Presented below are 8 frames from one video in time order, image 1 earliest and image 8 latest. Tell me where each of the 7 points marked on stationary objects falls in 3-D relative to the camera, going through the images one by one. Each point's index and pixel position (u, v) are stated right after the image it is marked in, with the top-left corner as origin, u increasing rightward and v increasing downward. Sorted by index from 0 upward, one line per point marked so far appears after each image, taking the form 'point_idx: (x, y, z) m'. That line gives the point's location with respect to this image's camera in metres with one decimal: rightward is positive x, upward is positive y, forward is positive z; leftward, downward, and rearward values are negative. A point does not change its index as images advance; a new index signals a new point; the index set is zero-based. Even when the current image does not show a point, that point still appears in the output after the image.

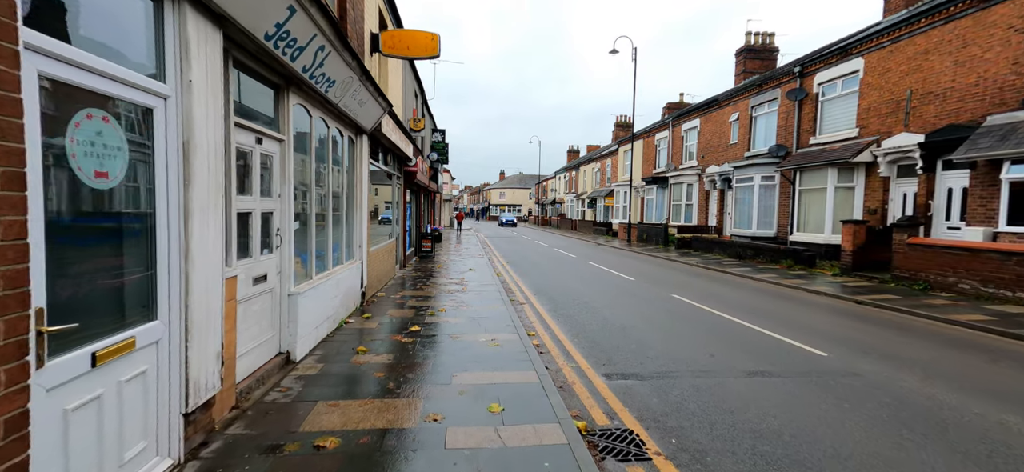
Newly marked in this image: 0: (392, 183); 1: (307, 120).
0: (-3.0, +1.4, +11.4) m
1: (-2.3, +1.3, +5.1) m
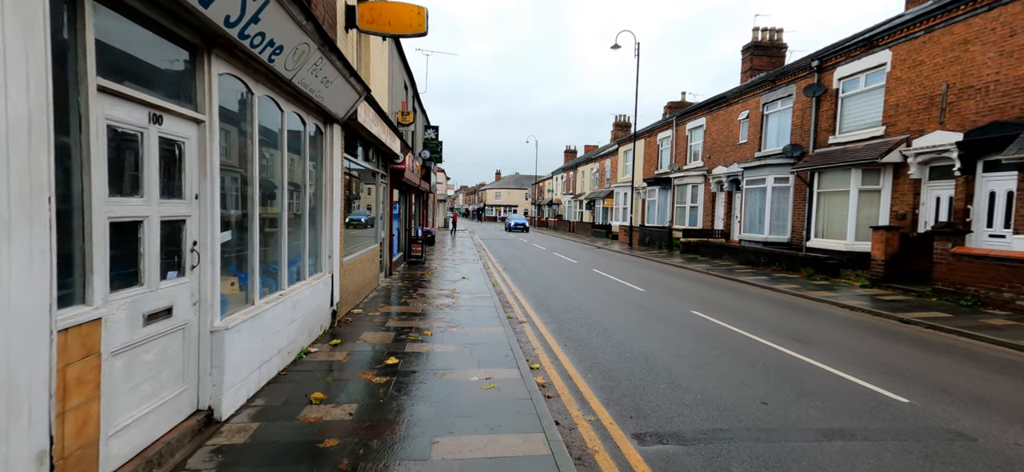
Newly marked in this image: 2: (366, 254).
0: (-3.1, +1.3, +10.2) m
1: (-2.3, +1.2, +3.9) m
2: (-2.9, -0.3, +9.2) m
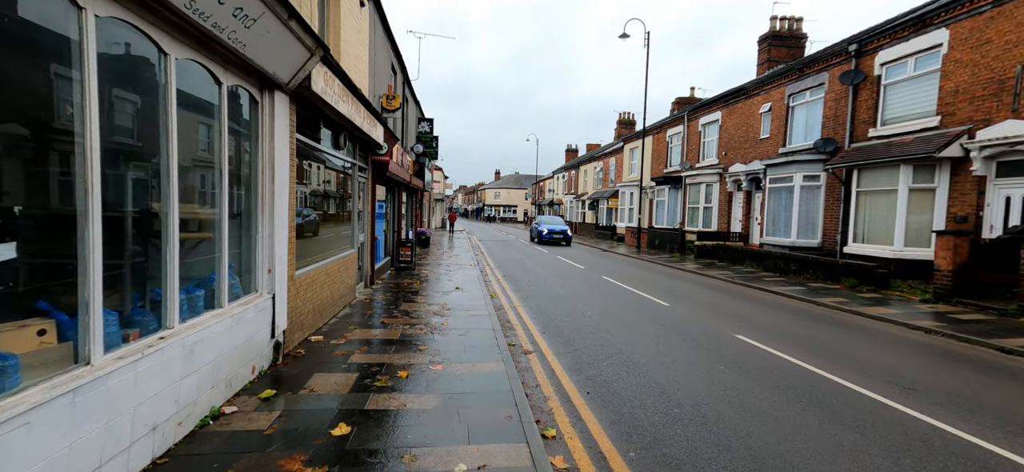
0: (-3.0, +1.2, +8.6) m
1: (-2.2, +1.1, +2.3) m
2: (-2.9, -0.4, +7.6) m
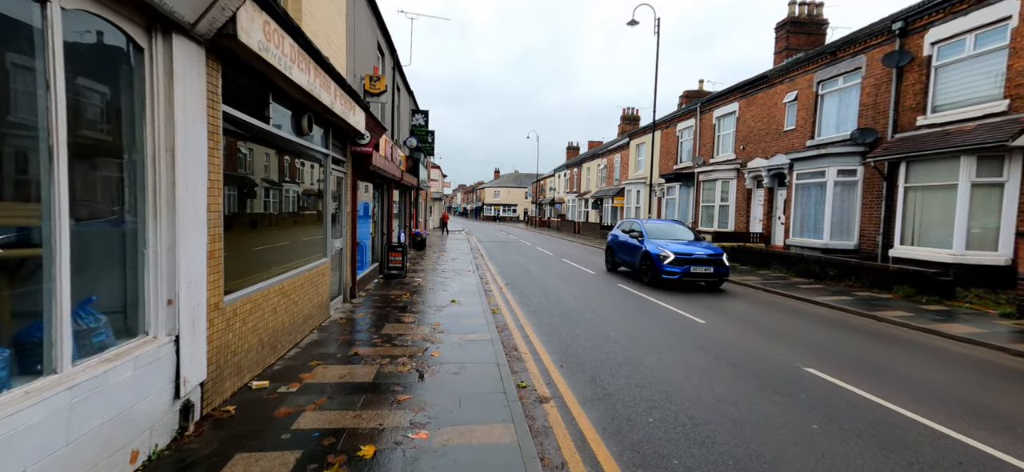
0: (-2.9, +1.1, +7.1) m
1: (-2.1, +1.0, +0.8) m
2: (-2.8, -0.5, +6.1) m
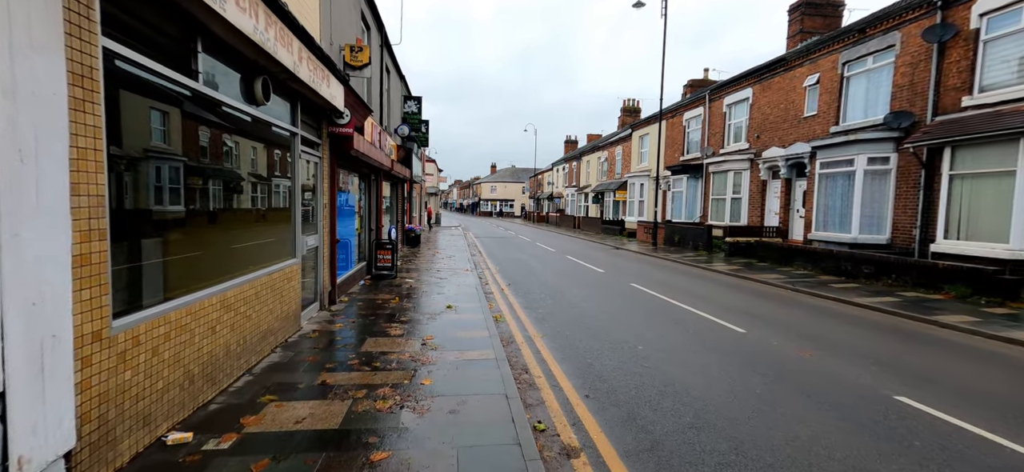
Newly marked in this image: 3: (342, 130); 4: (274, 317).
0: (-2.8, +1.1, +5.9) m
1: (-2.0, +1.0, -0.4) m
2: (-2.7, -0.5, +4.9) m
3: (-2.7, +1.7, +7.2) m
4: (-2.7, -0.9, +5.1) m
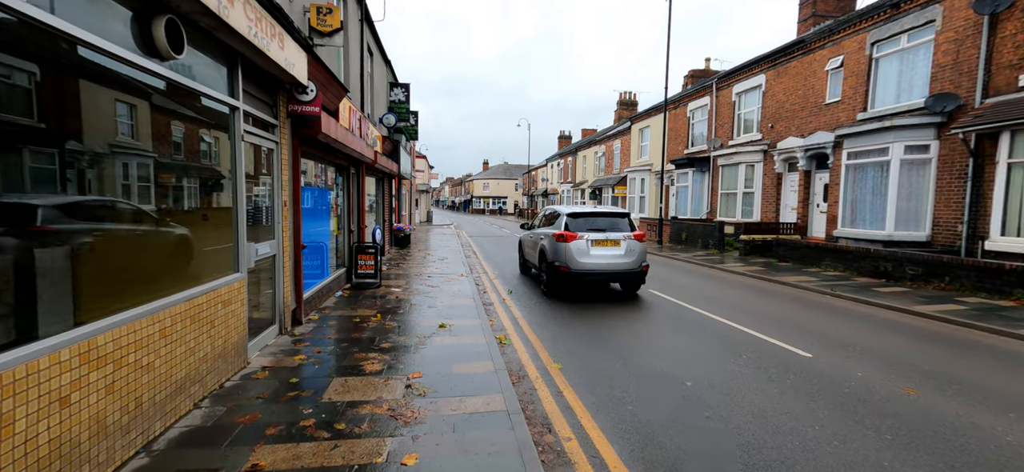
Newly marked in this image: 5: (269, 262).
0: (-2.7, +1.1, +4.5) m
1: (-1.8, +0.9, -1.8) m
2: (-2.5, -0.5, +3.5) m
3: (-2.6, +1.6, +5.8) m
4: (-2.5, -1.0, +3.7) m
5: (-2.9, -0.3, +5.5) m
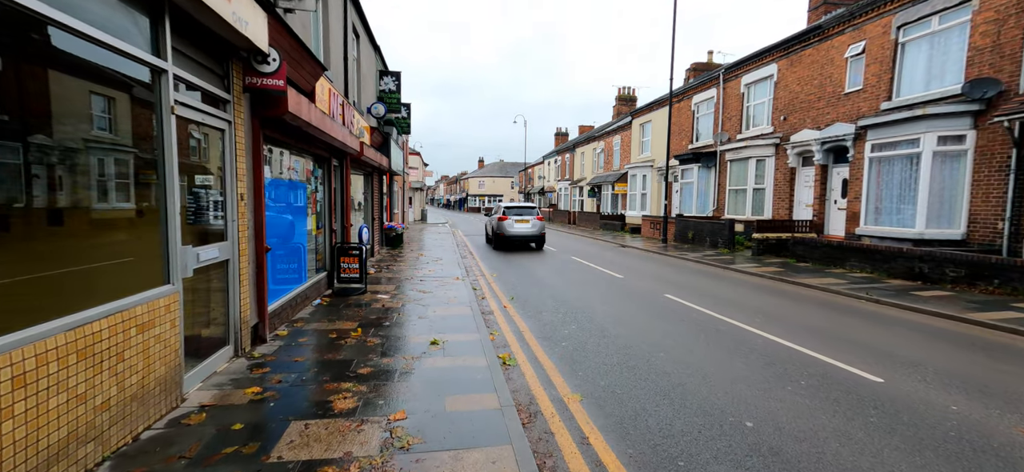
0: (-2.7, +1.1, +3.5) m
1: (-1.7, +0.9, -2.8) m
2: (-2.4, -0.6, +2.5) m
3: (-2.6, +1.6, +4.8) m
4: (-2.4, -1.0, +2.7) m
5: (-2.8, -0.3, +4.5) m
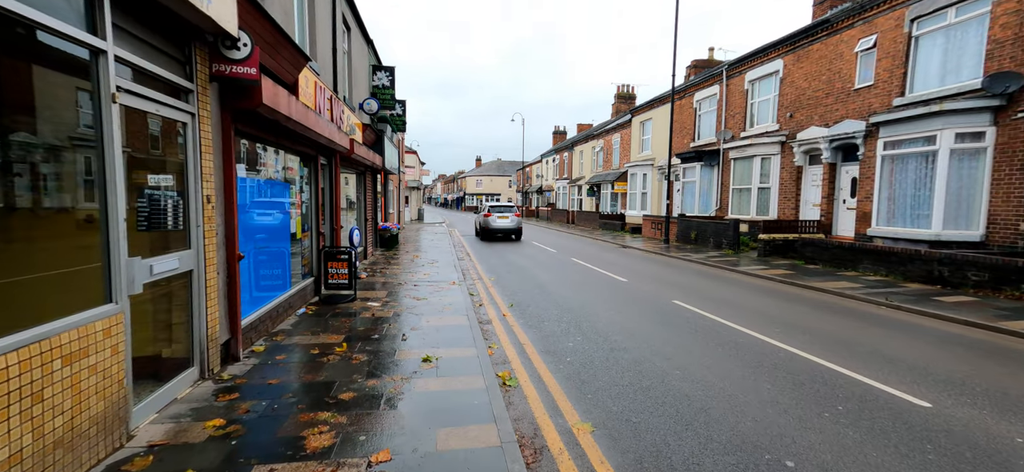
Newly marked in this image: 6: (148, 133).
0: (-2.7, +1.0, +2.9) m
1: (-1.6, +0.8, -3.3) m
2: (-2.4, -0.6, +2.0) m
3: (-2.6, +1.6, +4.2) m
4: (-2.4, -1.1, +2.2) m
5: (-2.8, -0.4, +4.0) m
6: (-2.8, +0.8, +3.6) m
